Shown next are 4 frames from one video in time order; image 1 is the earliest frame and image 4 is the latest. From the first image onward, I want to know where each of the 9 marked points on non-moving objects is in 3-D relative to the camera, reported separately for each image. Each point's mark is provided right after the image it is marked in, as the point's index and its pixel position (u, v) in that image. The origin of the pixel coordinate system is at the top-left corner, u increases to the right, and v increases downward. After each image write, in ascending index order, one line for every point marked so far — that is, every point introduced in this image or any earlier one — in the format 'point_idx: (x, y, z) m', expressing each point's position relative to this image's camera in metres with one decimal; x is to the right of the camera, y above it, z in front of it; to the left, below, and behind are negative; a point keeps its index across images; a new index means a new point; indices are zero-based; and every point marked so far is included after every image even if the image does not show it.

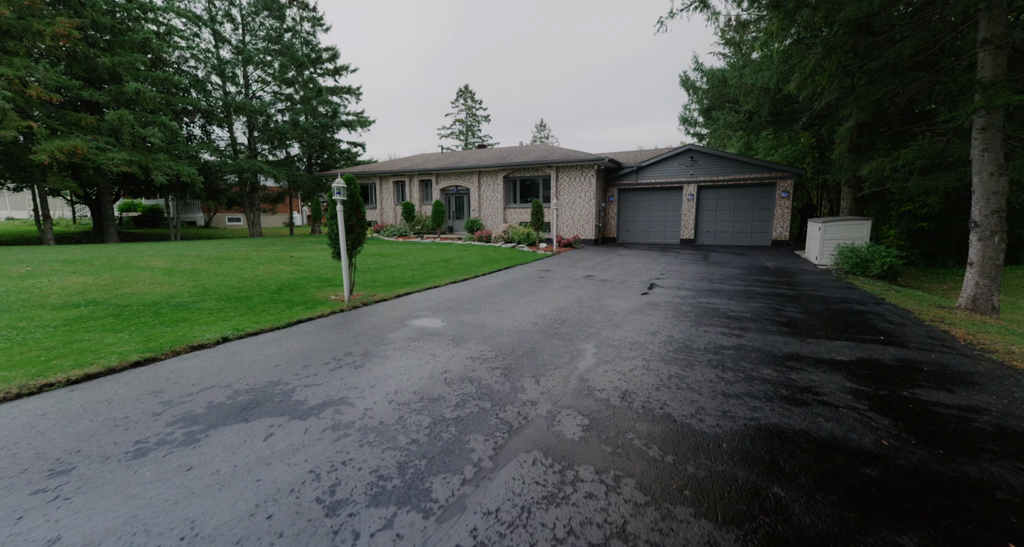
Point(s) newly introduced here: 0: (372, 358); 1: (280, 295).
0: (-1.3, -0.8, +3.8) m
1: (-3.5, -0.3, +6.2) m
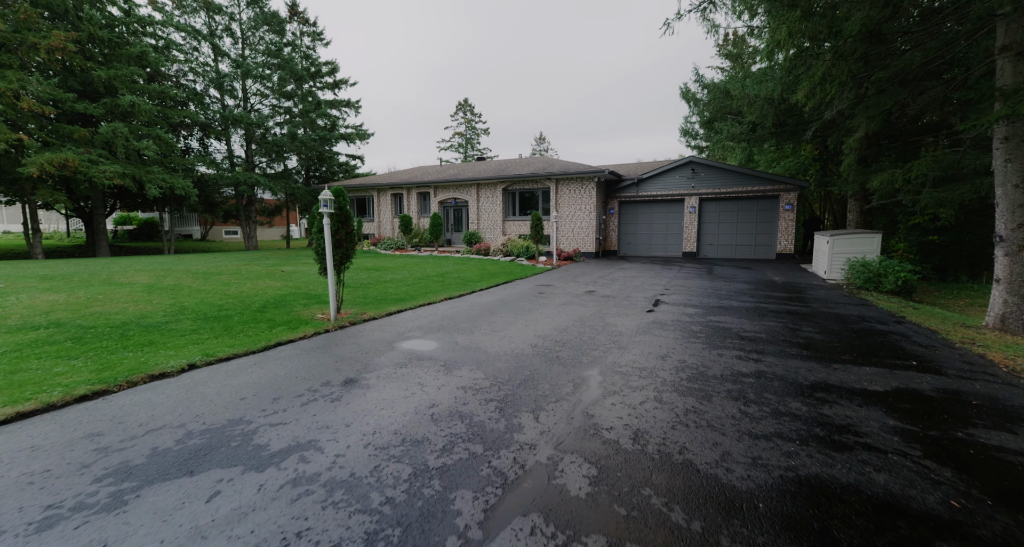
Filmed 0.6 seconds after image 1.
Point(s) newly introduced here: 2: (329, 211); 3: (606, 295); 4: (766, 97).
0: (-1.3, -0.9, +3.4) m
1: (-3.5, -0.6, +5.9) m
2: (-2.5, +0.9, +5.6) m
3: (+1.9, -0.4, +8.4) m
4: (+6.6, +4.6, +10.7) m
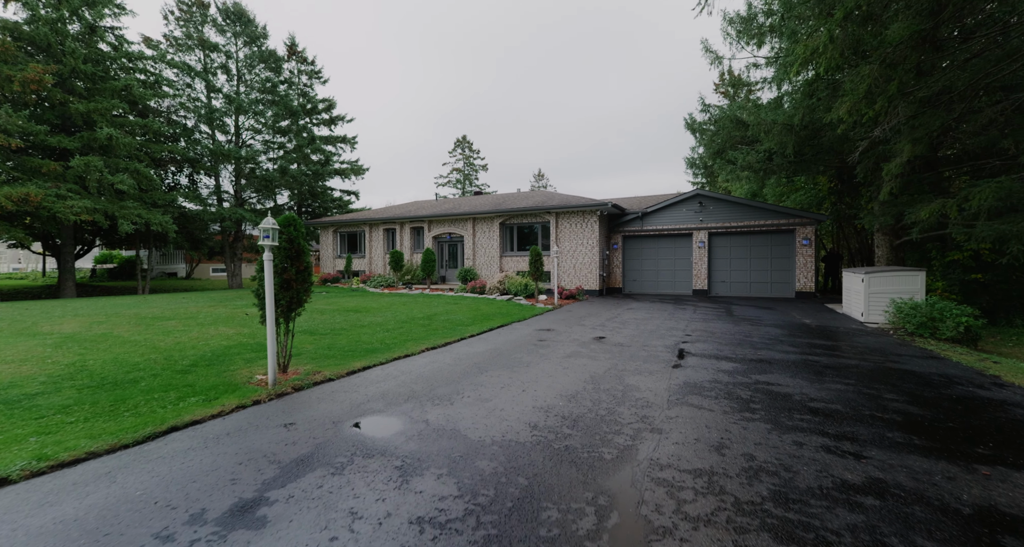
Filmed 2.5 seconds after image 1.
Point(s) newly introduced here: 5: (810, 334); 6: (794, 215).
0: (-1.4, -1.3, +2.1) m
1: (-3.6, -1.1, +4.6) m
2: (-2.6, +0.3, +4.4) m
3: (+1.8, -1.2, +7.1) m
4: (+6.5, +3.6, +9.8) m
5: (+5.9, -1.2, +8.2) m
6: (+9.7, +2.0, +14.2) m
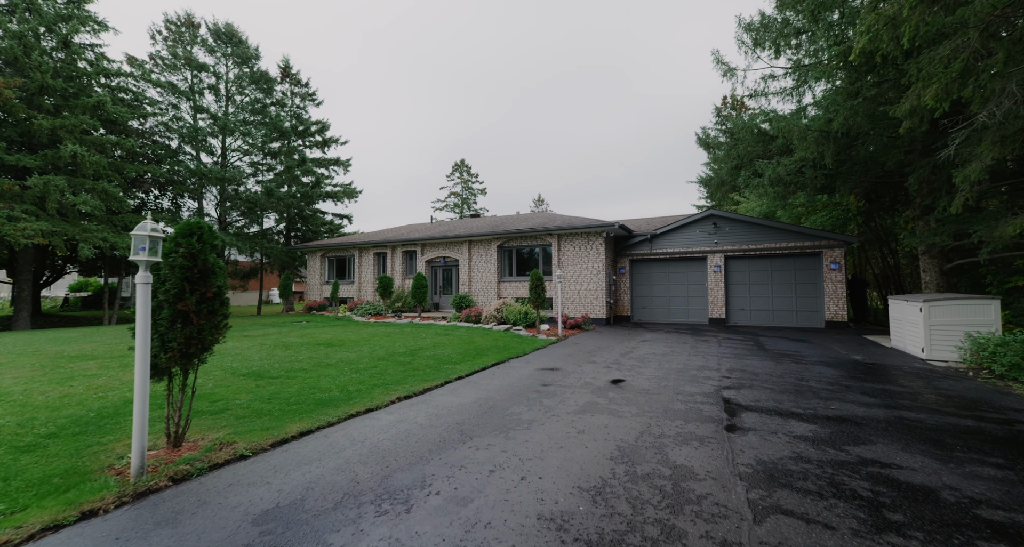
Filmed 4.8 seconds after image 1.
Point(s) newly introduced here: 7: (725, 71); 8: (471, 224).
0: (-1.4, -1.3, +0.6) m
1: (-3.7, -1.4, +3.1) m
2: (-2.6, +0.1, +3.0) m
3: (+1.8, -1.6, +5.6) m
4: (+6.4, +3.0, +8.7) m
5: (+5.8, -1.6, +6.7) m
6: (+9.6, +1.2, +12.9) m
7: (+6.4, +6.1, +12.3) m
8: (-1.9, +2.2, +18.7) m
